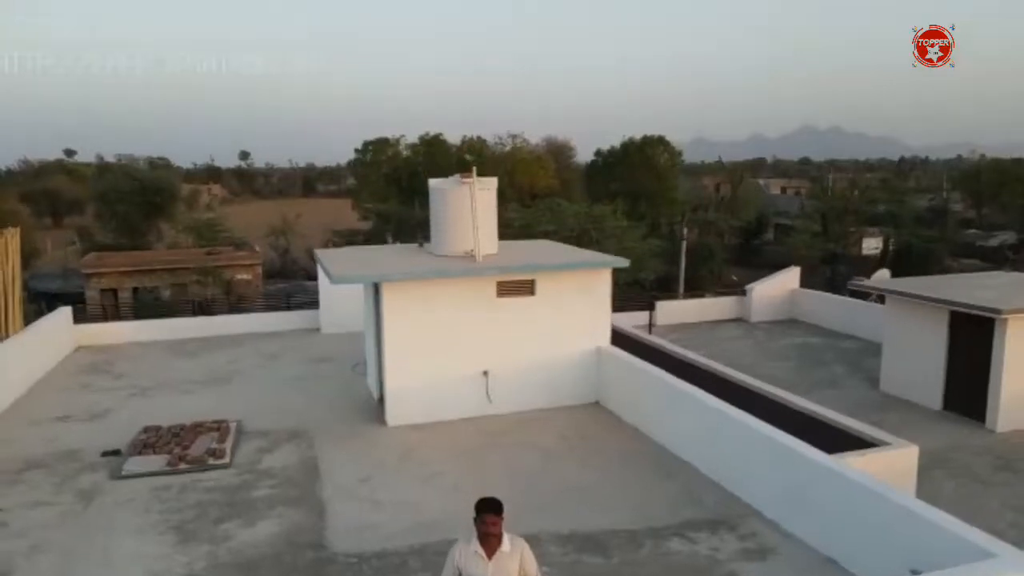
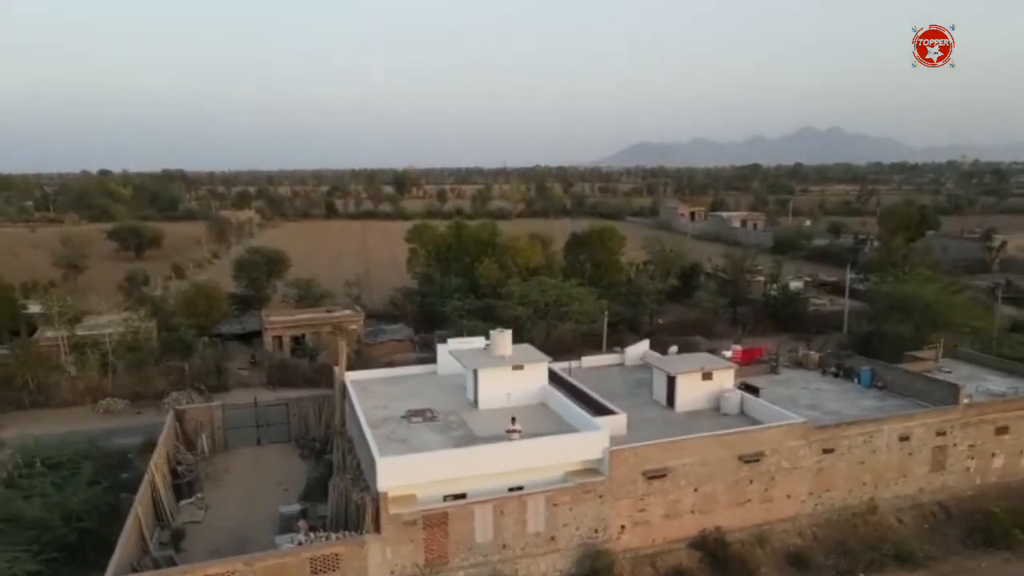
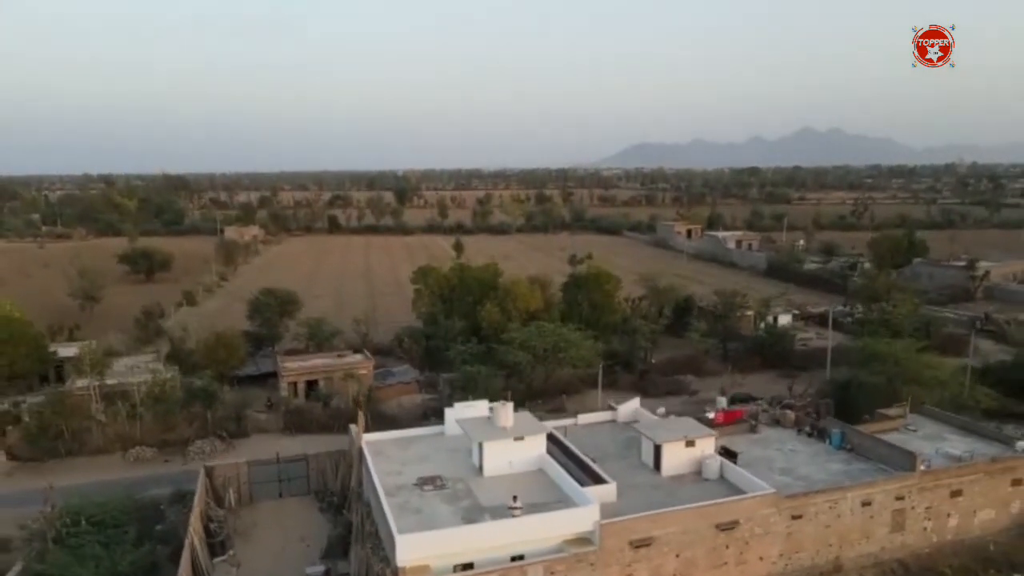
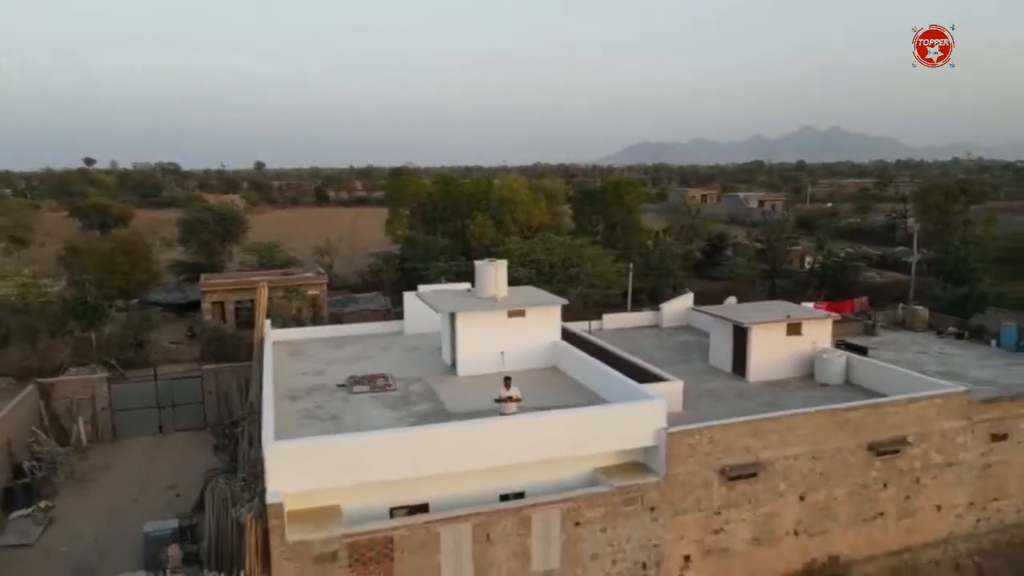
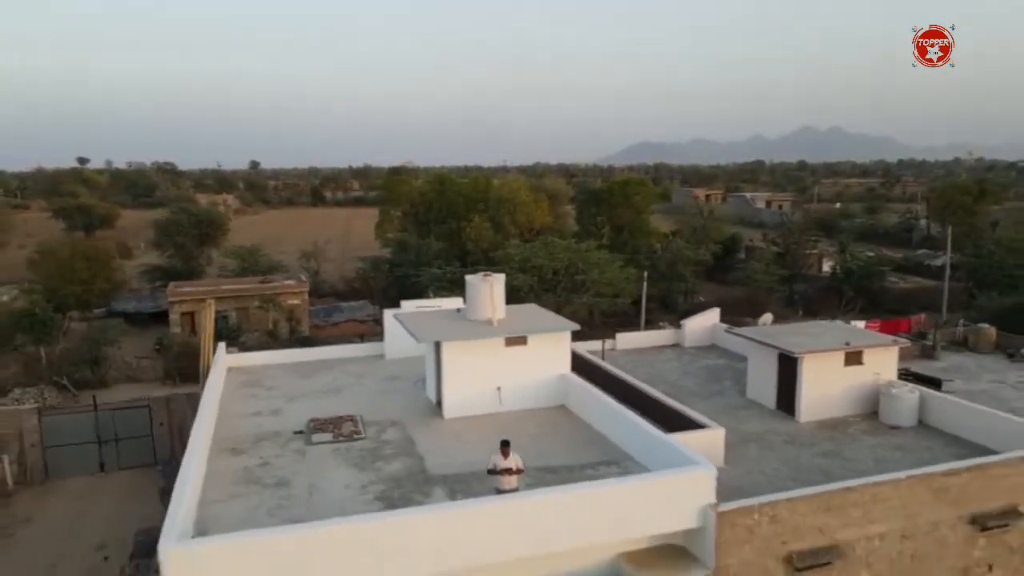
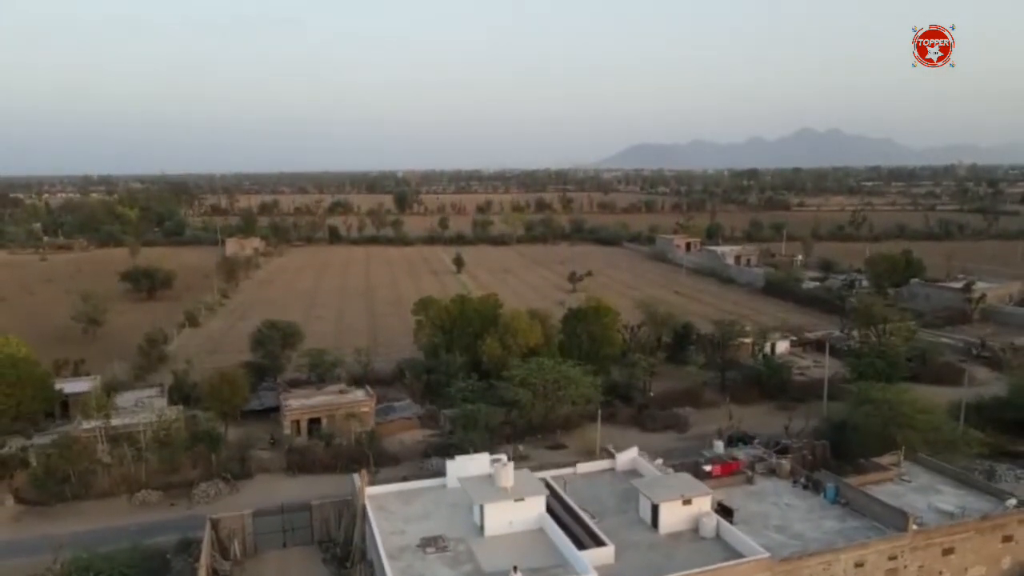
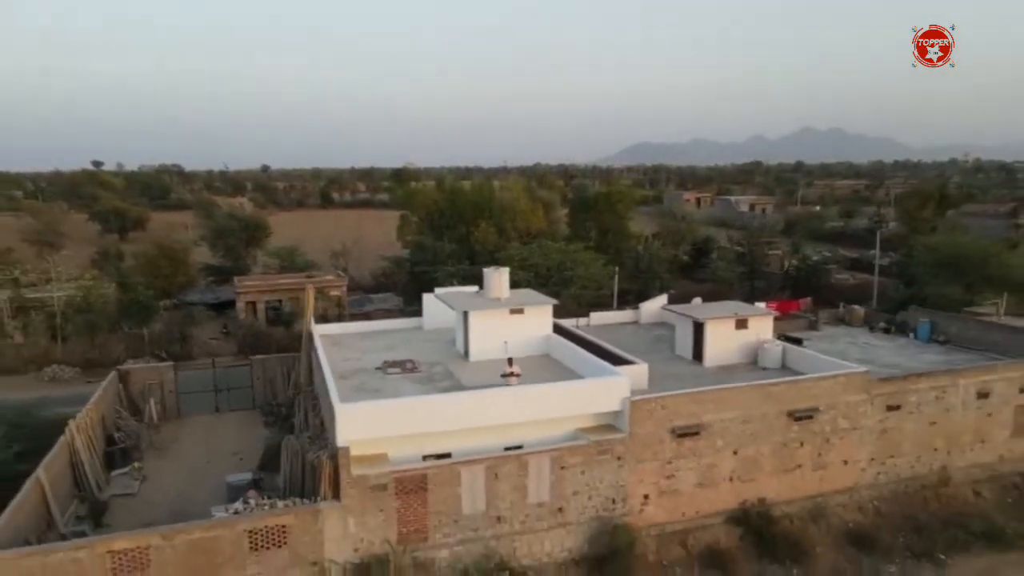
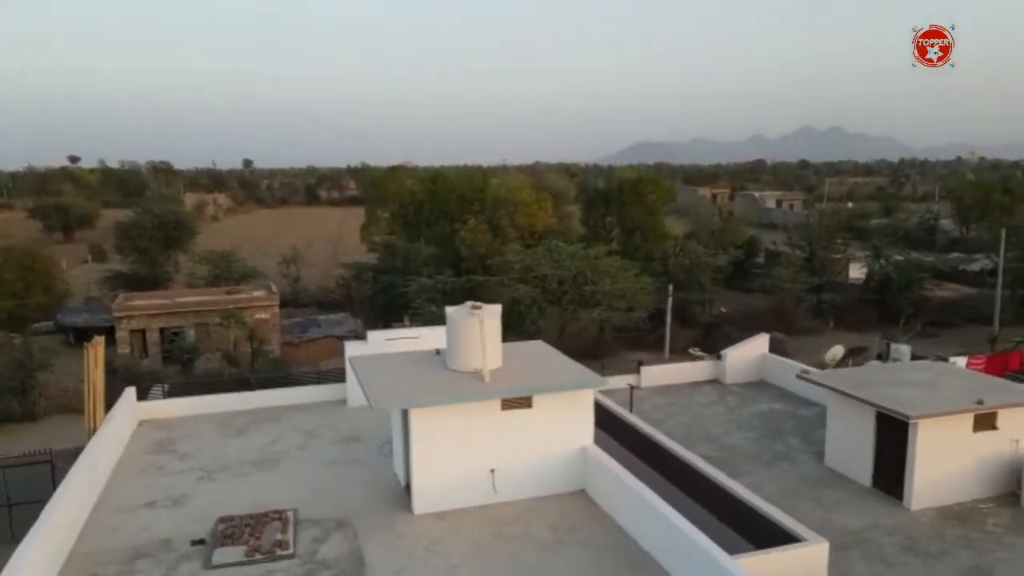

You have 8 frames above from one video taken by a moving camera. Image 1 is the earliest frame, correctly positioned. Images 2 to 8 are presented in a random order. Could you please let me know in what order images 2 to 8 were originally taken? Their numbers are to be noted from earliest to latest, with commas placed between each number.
8, 5, 4, 7, 2, 3, 6
